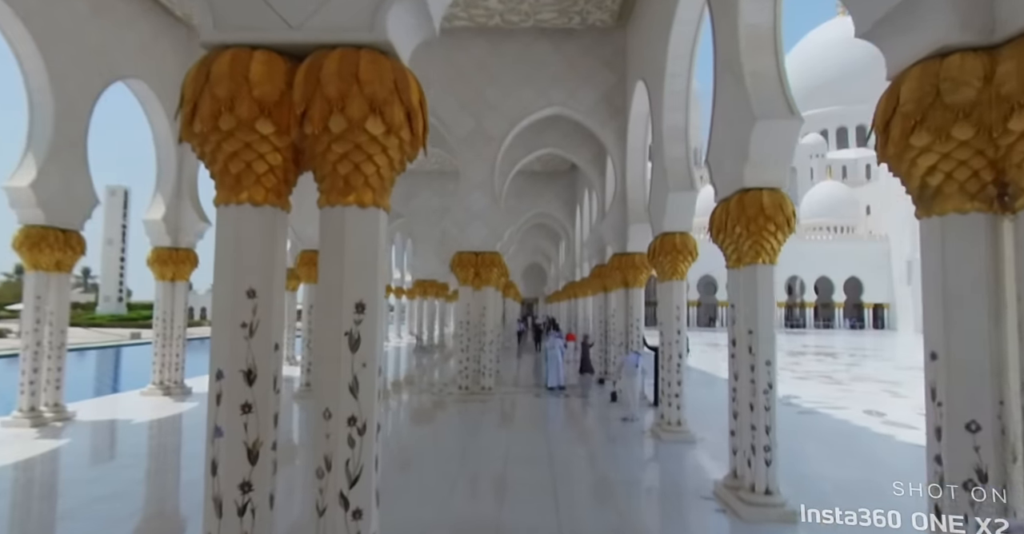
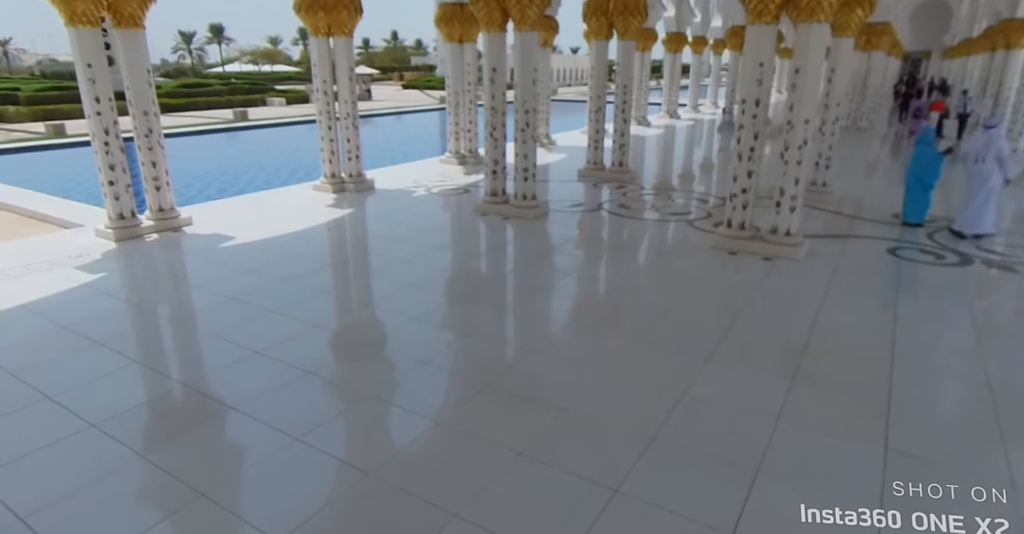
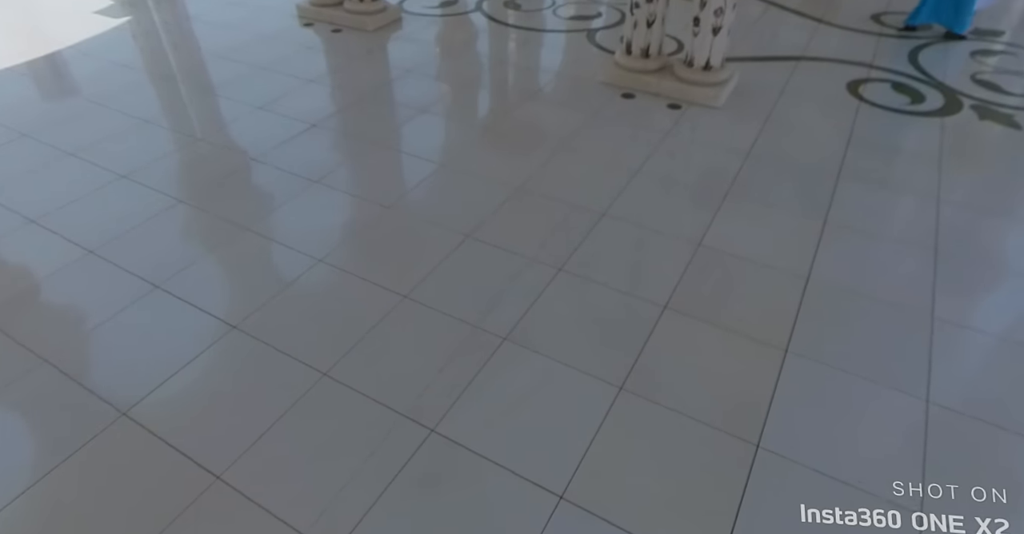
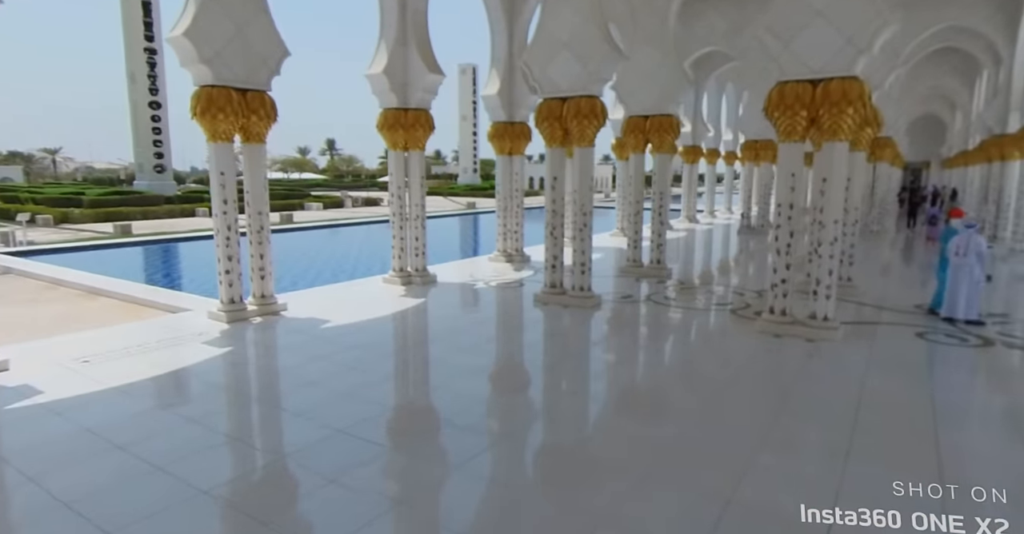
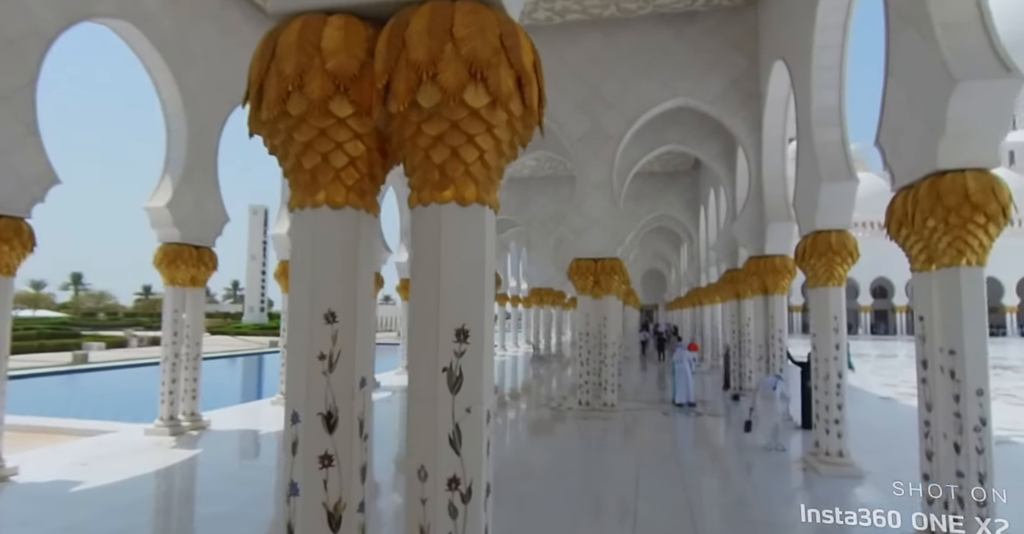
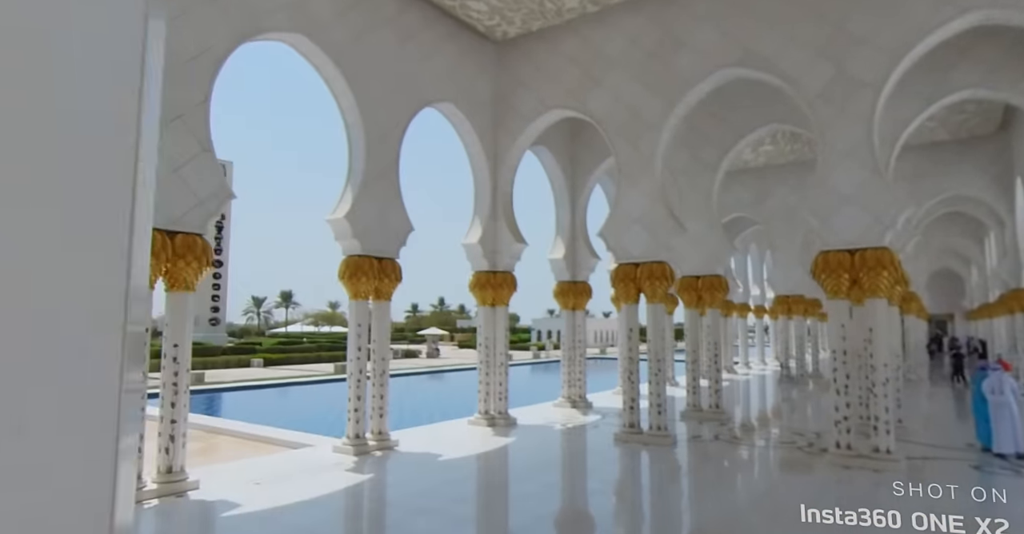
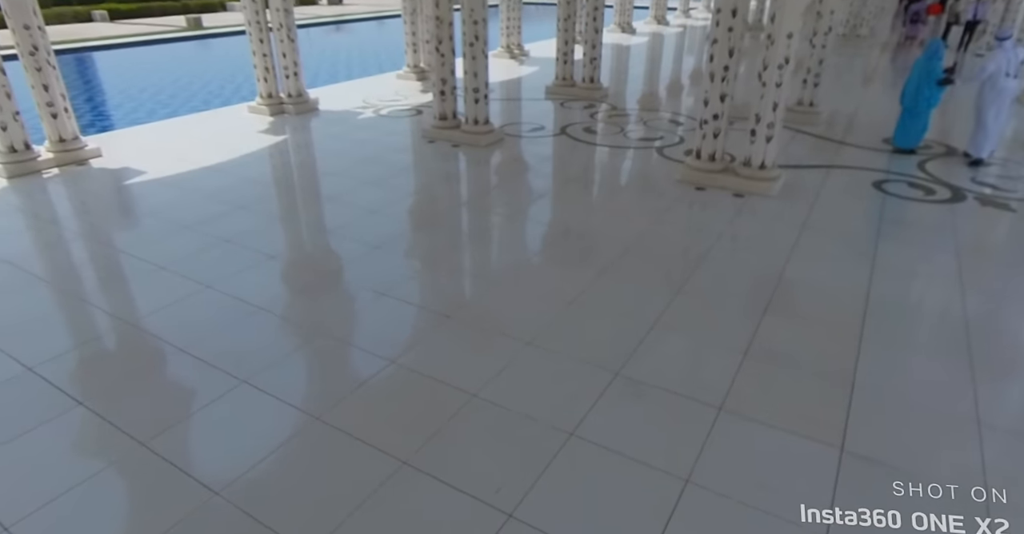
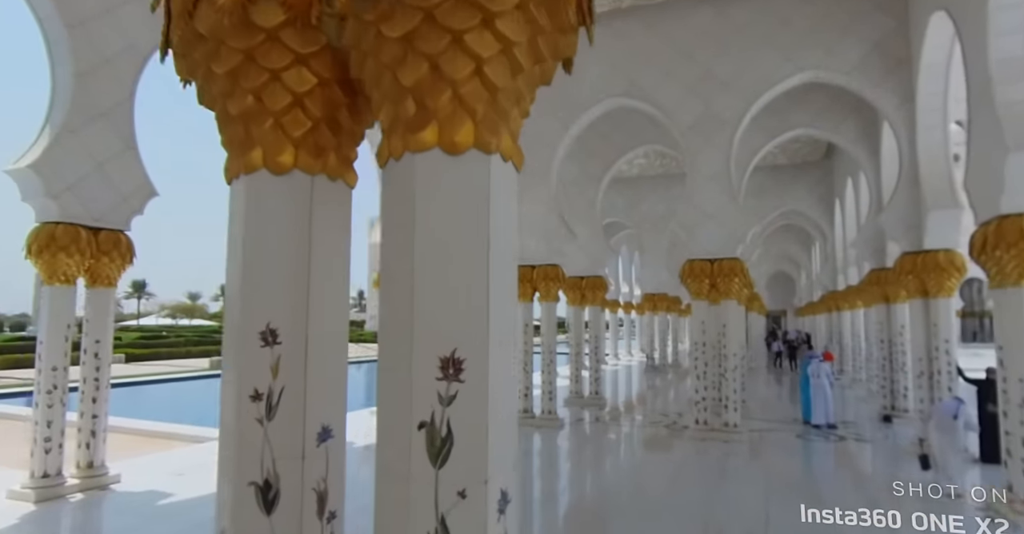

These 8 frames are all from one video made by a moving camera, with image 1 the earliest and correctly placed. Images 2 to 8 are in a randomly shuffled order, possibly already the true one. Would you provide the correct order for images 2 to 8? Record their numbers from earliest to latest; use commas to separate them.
5, 8, 6, 4, 2, 7, 3
